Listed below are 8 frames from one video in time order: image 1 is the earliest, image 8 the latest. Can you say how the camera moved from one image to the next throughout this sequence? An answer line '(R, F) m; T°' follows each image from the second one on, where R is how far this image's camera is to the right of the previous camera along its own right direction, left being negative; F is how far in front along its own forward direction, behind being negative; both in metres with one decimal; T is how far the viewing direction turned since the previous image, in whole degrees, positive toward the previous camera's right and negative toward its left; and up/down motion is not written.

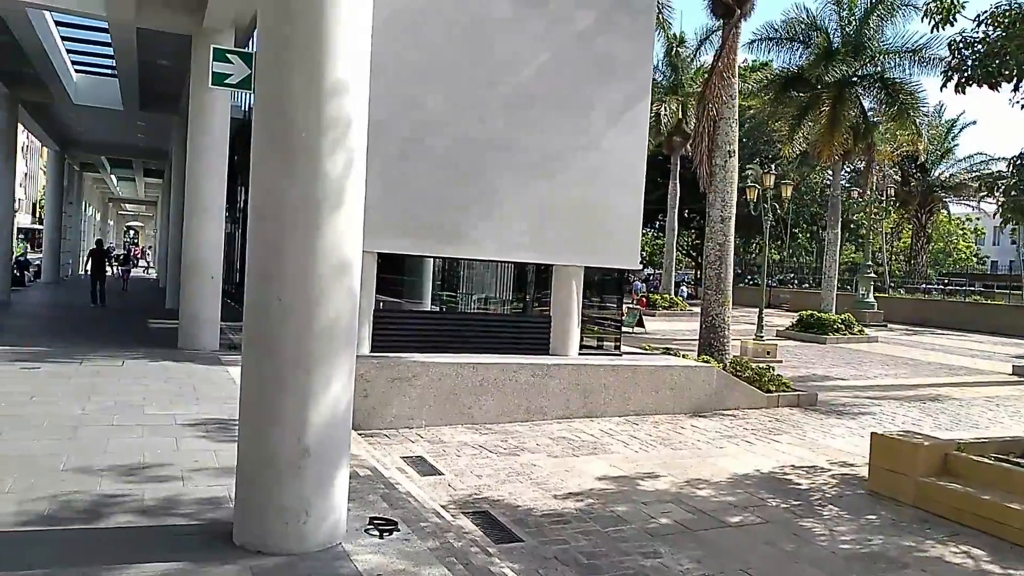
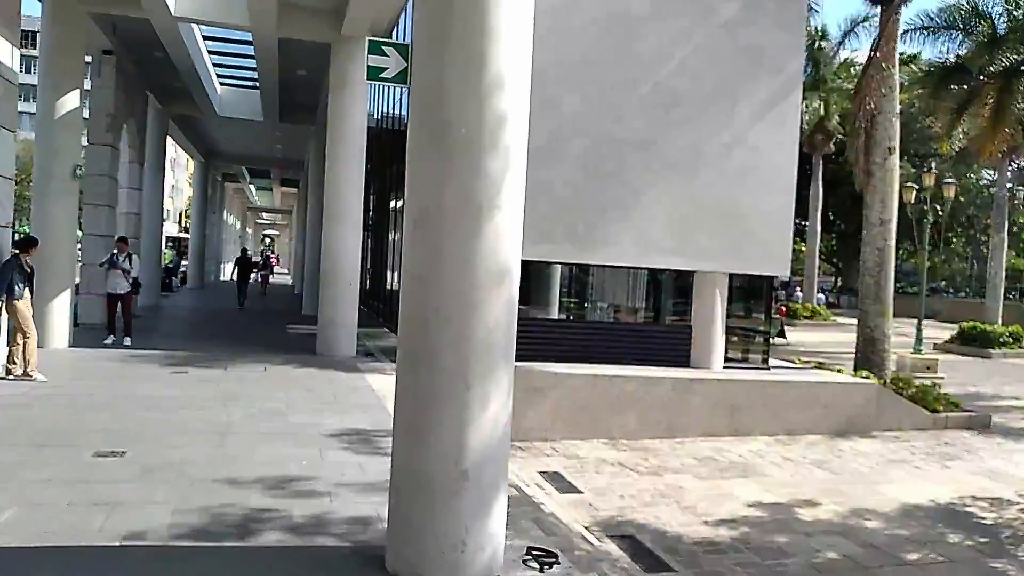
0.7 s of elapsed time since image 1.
(-0.3, +0.5) m; -8°
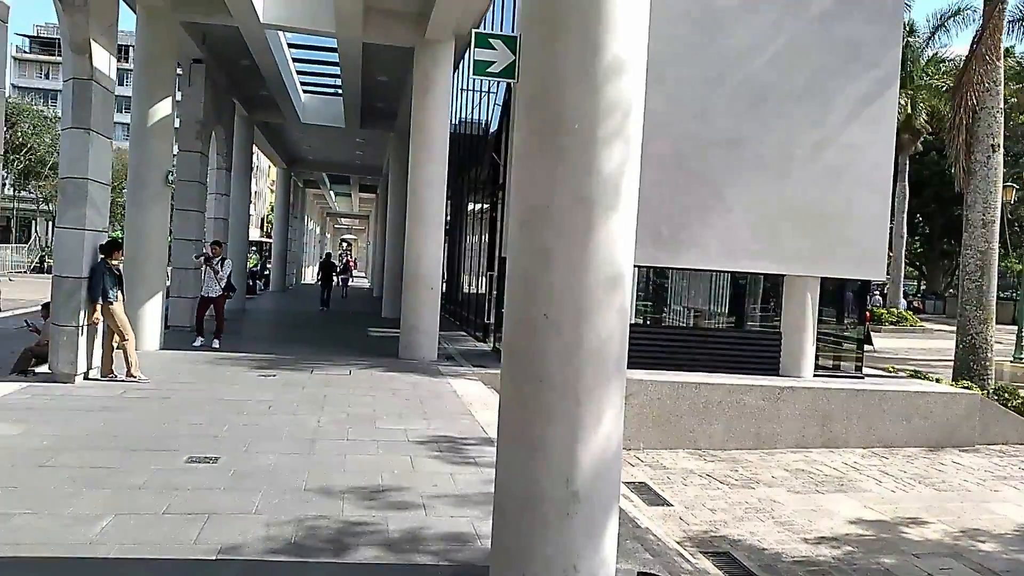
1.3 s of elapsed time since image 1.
(-0.2, +0.2) m; -5°
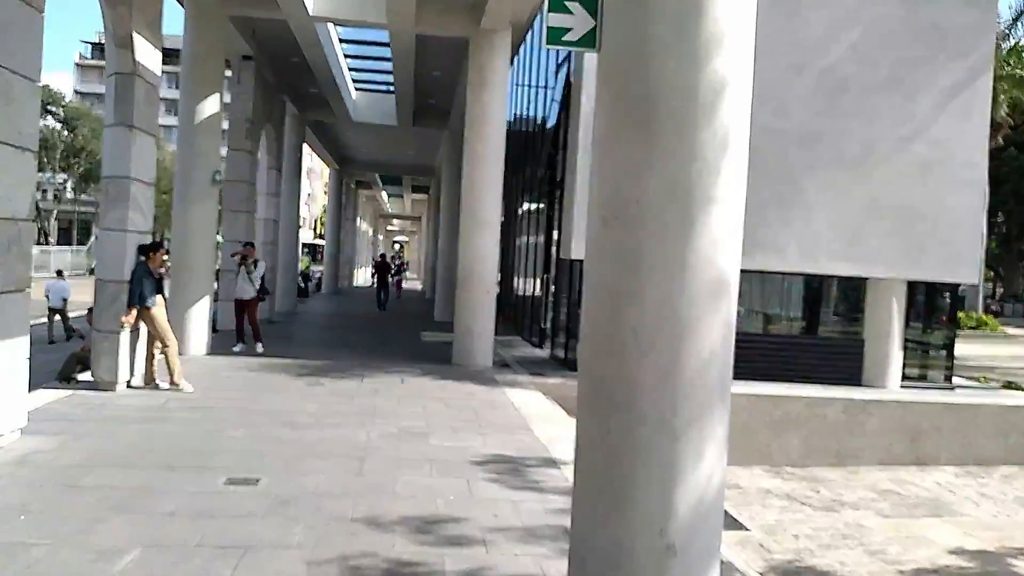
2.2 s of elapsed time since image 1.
(-0.1, +0.7) m; -4°
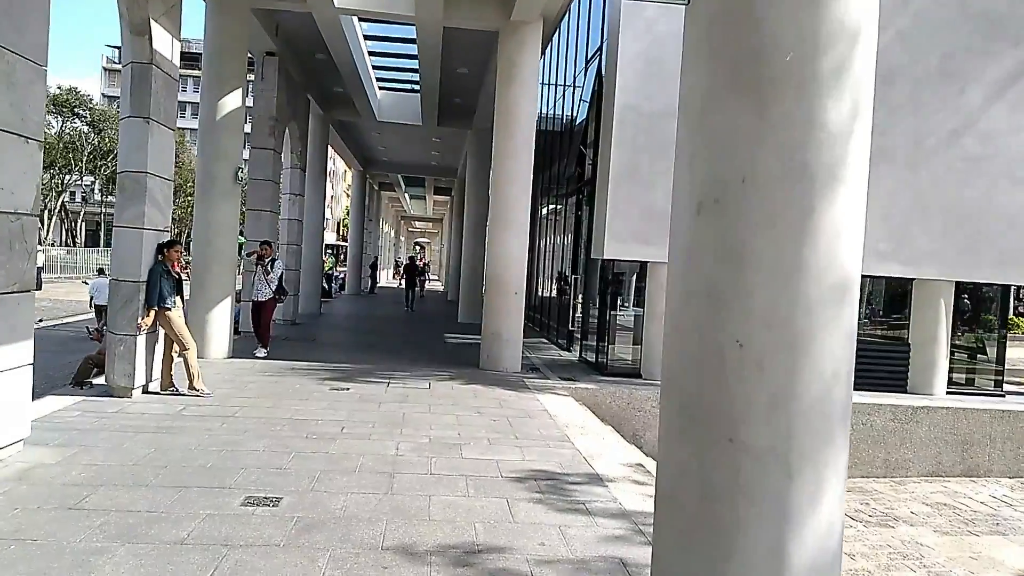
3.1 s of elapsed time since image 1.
(-0.2, +0.5) m; -1°
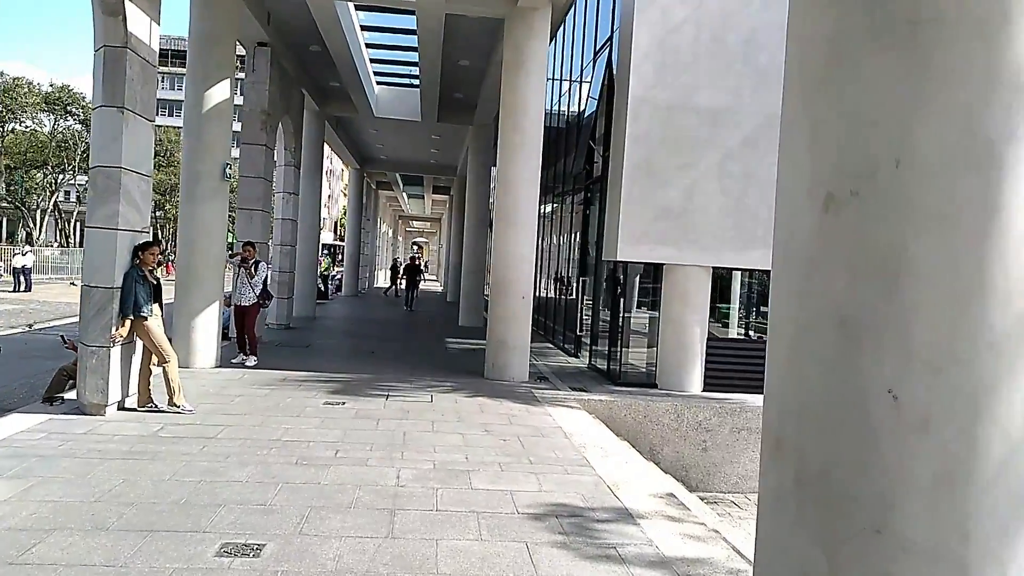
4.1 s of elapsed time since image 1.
(-0.1, +0.7) m; 0°
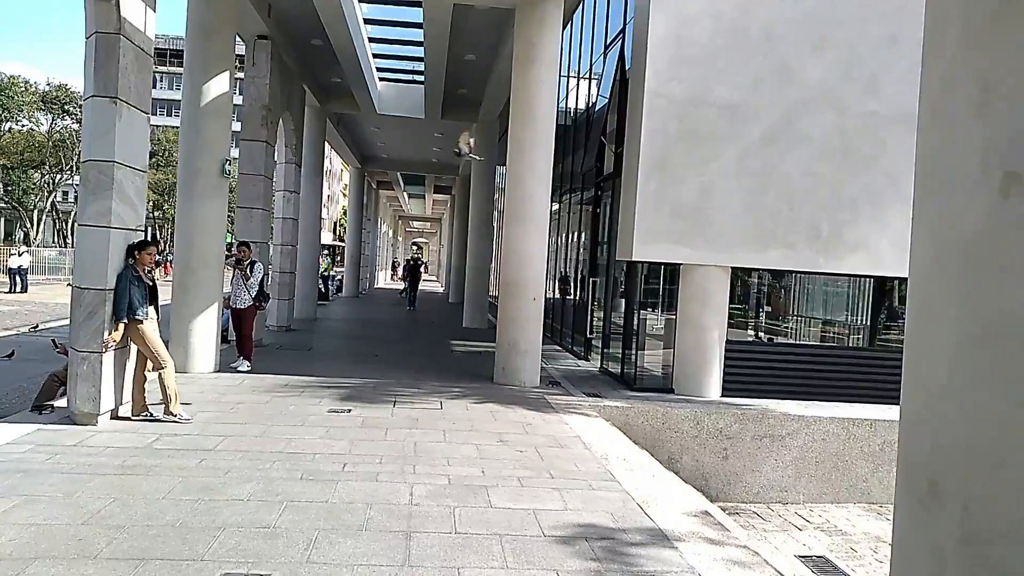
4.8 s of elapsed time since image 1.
(-0.2, +0.4) m; 0°
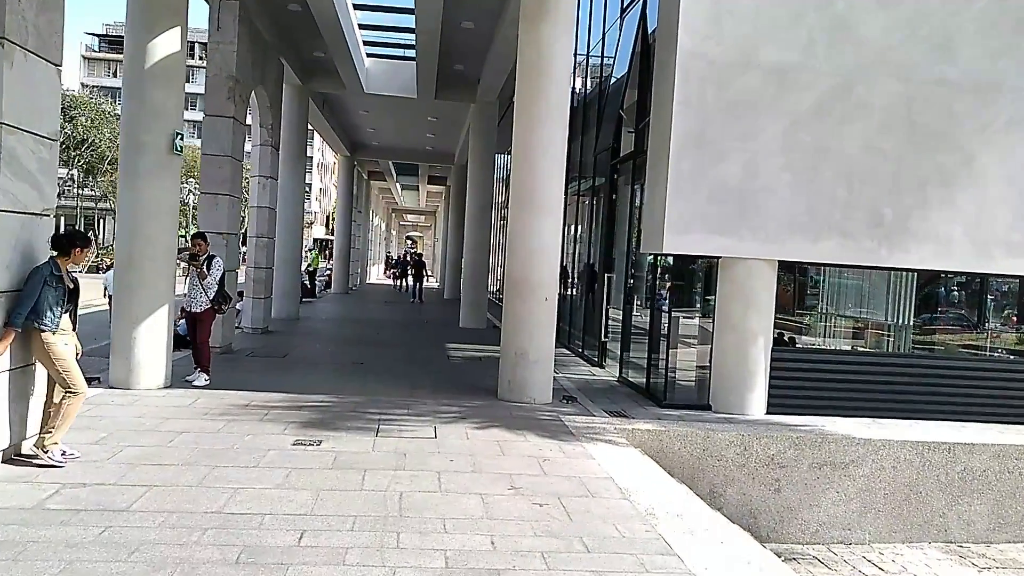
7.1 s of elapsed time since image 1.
(-0.1, +1.7) m; 0°
